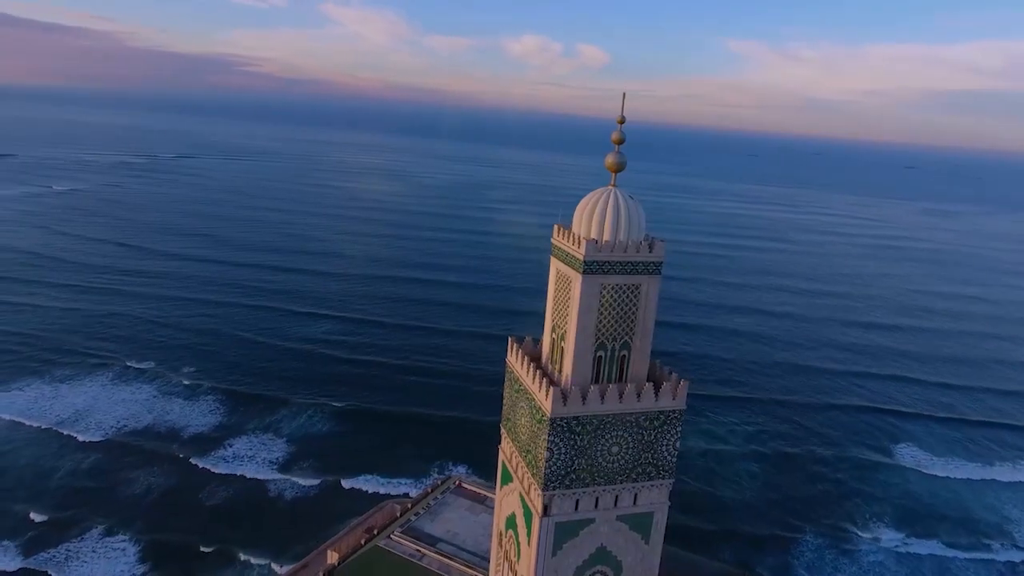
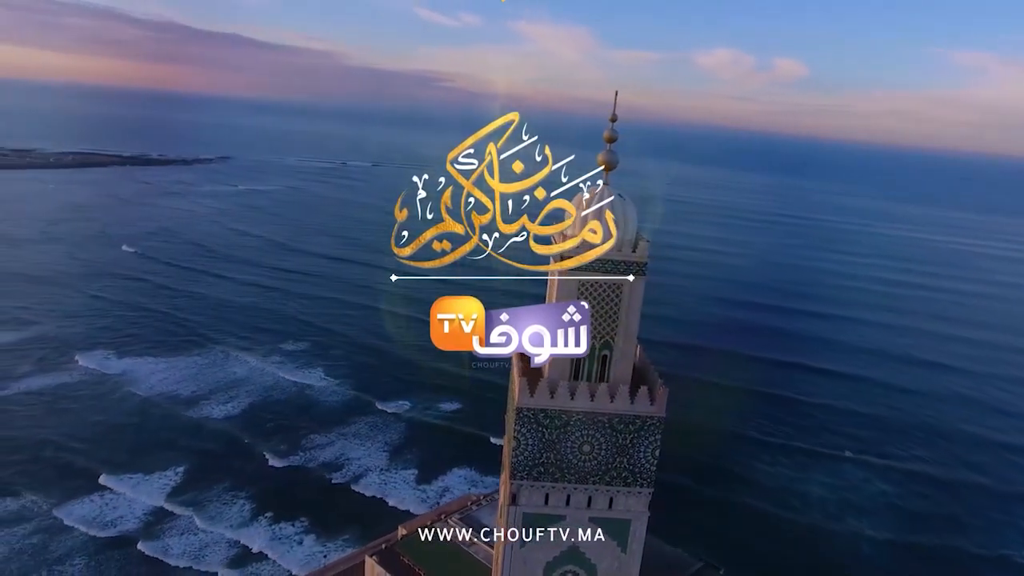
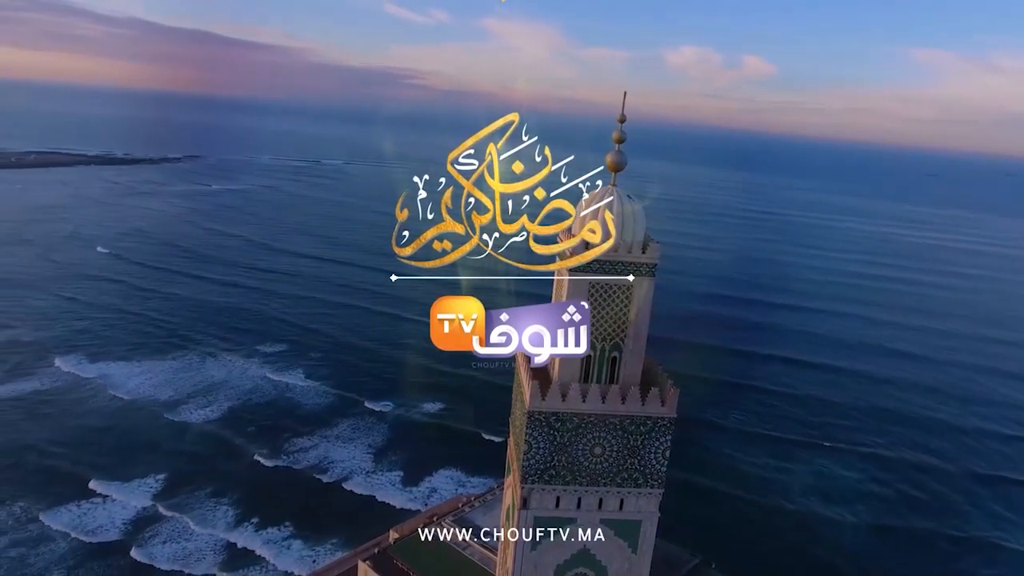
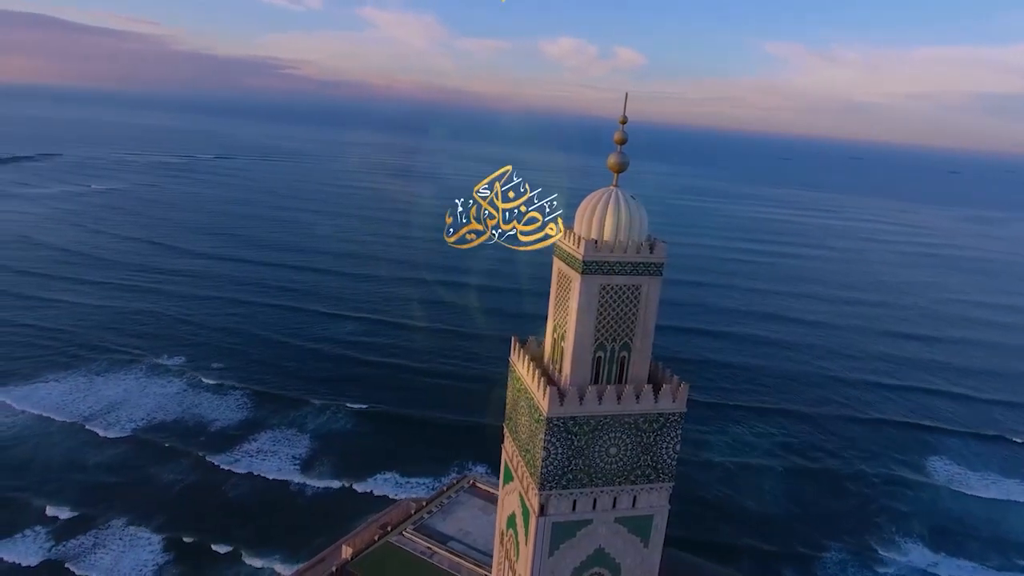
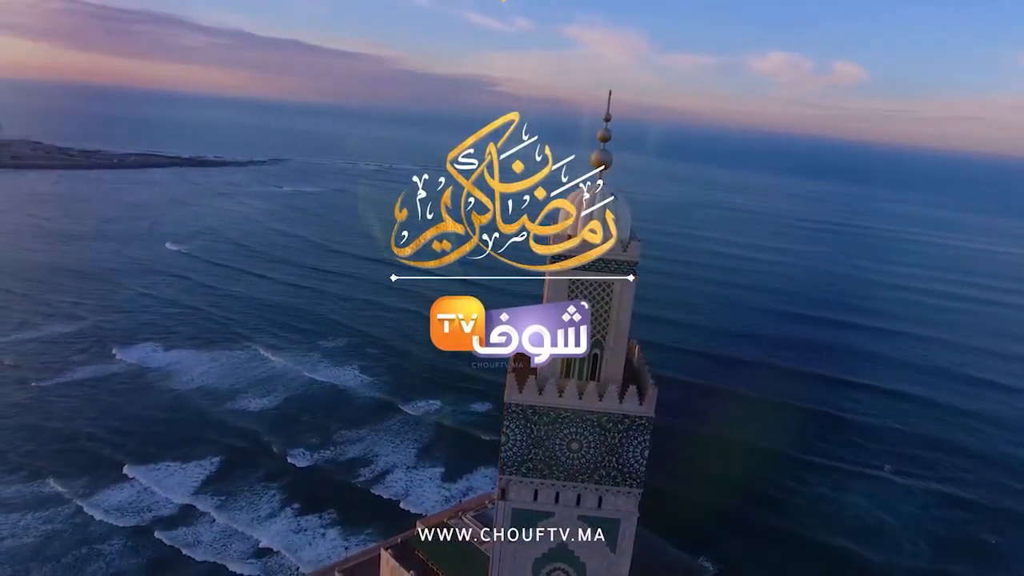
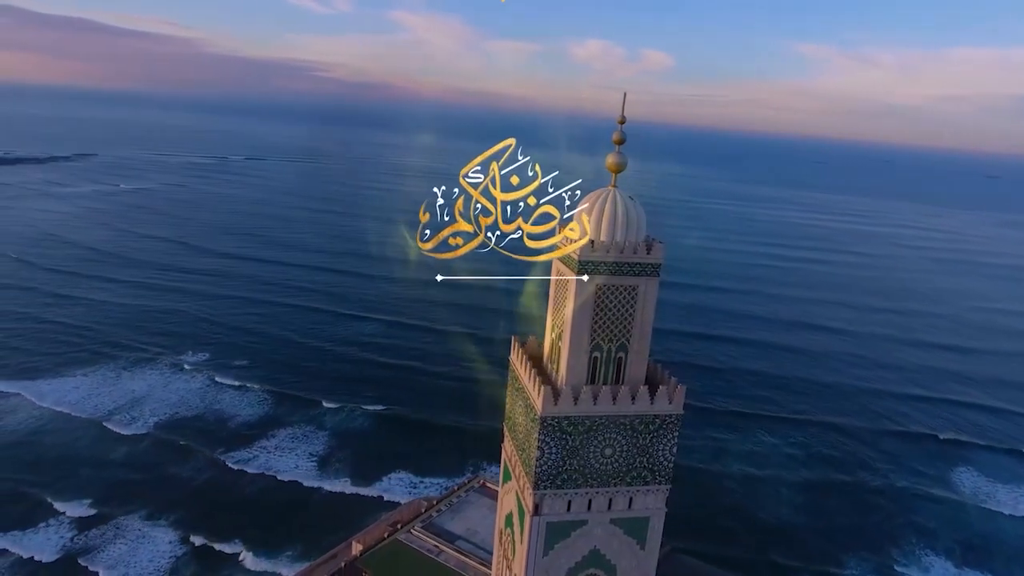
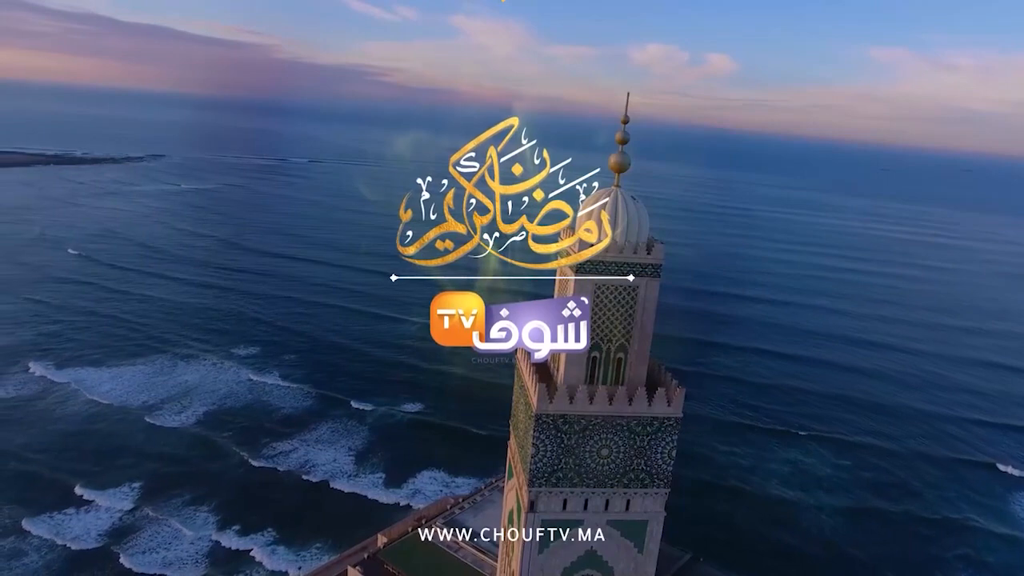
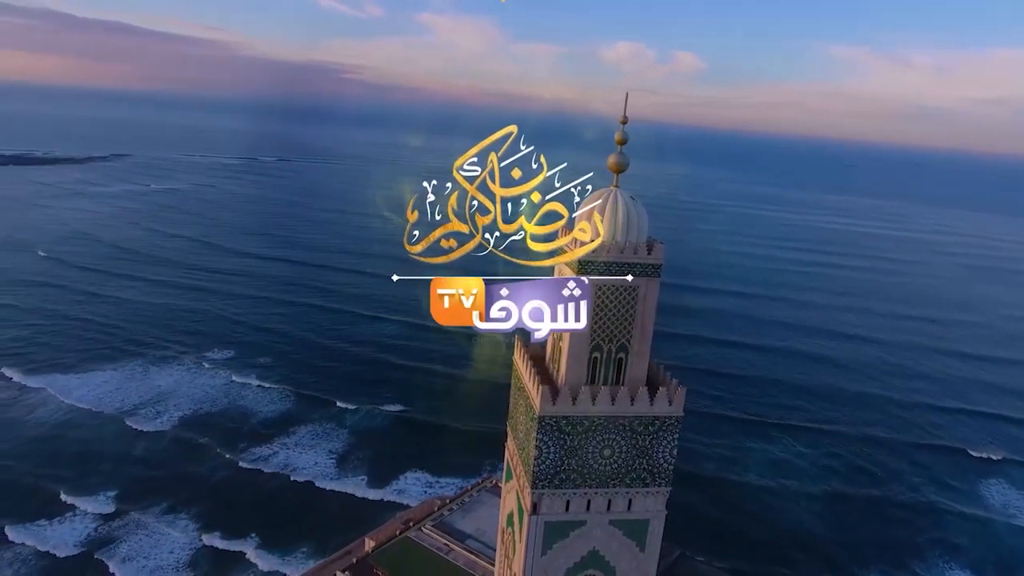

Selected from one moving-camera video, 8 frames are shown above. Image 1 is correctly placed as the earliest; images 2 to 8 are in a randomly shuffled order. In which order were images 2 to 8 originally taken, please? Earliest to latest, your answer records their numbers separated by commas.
4, 6, 8, 7, 3, 2, 5
